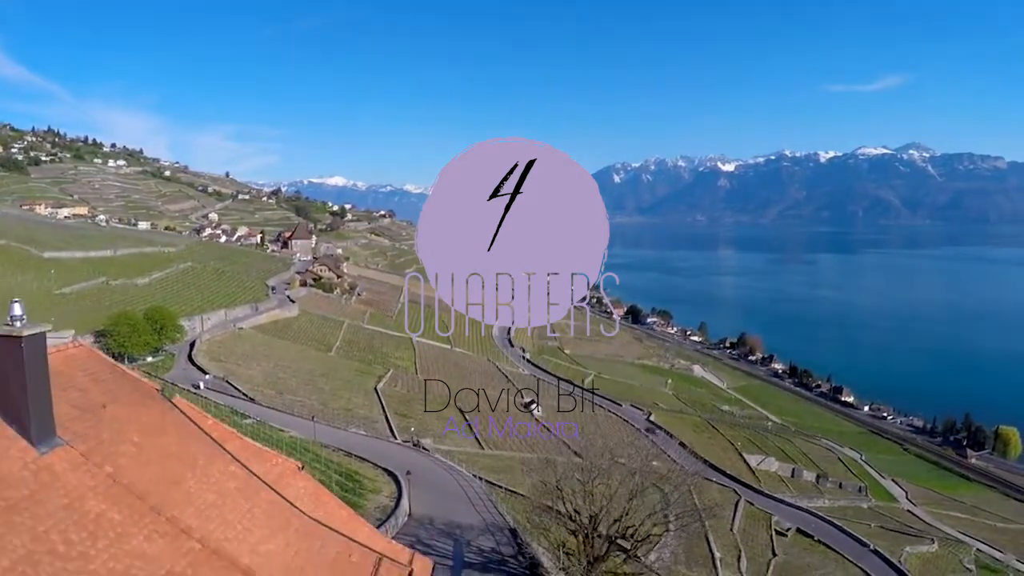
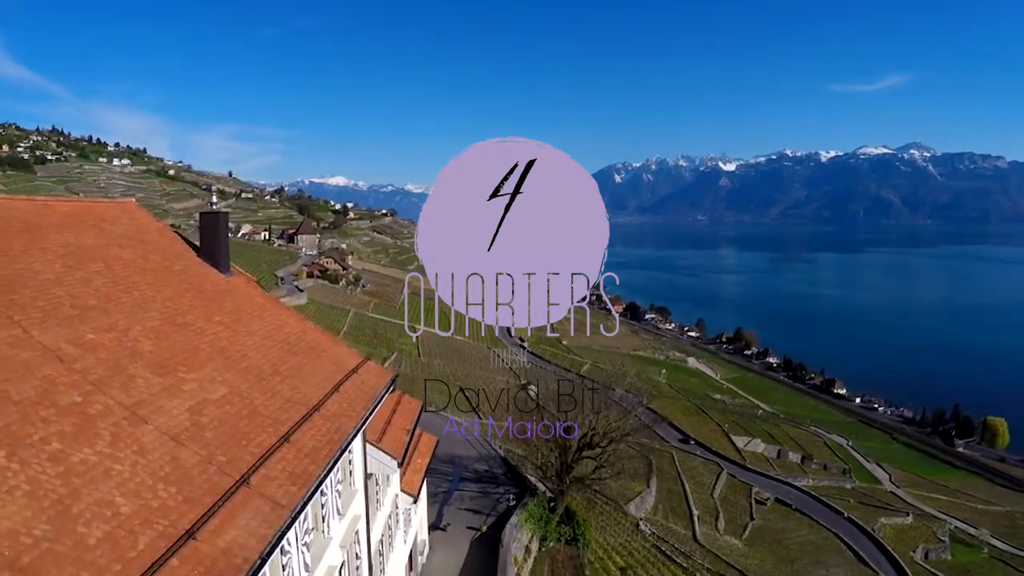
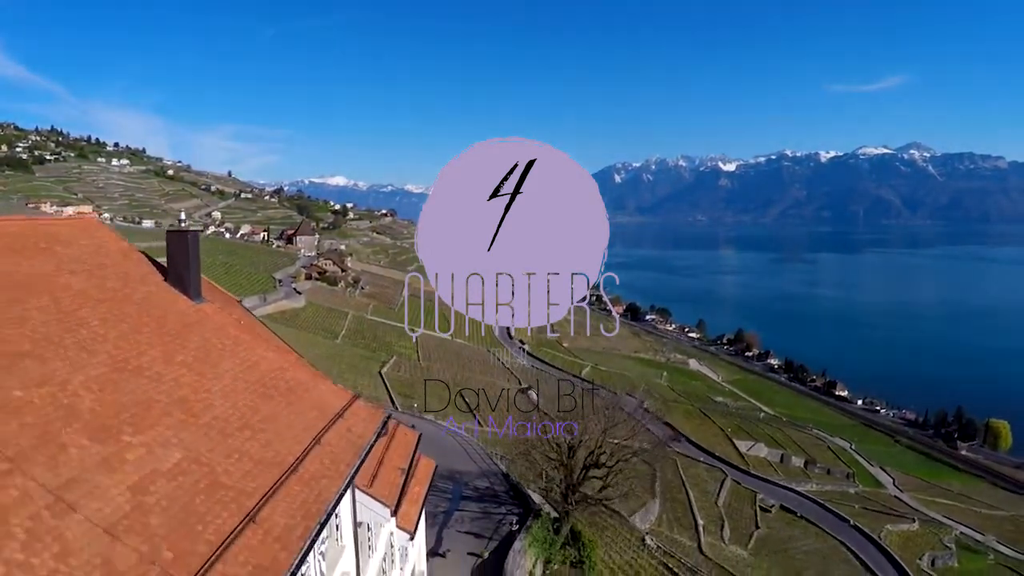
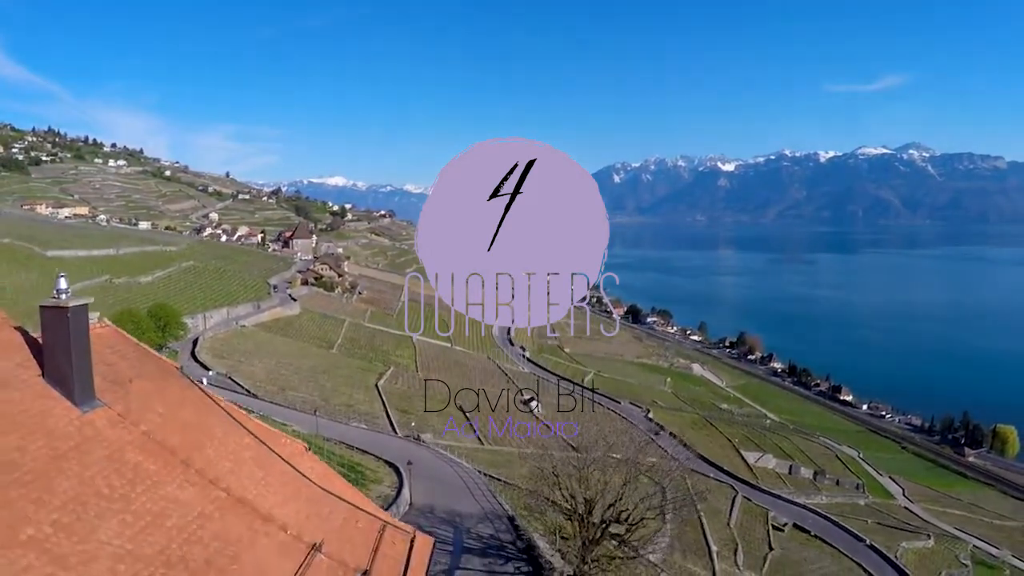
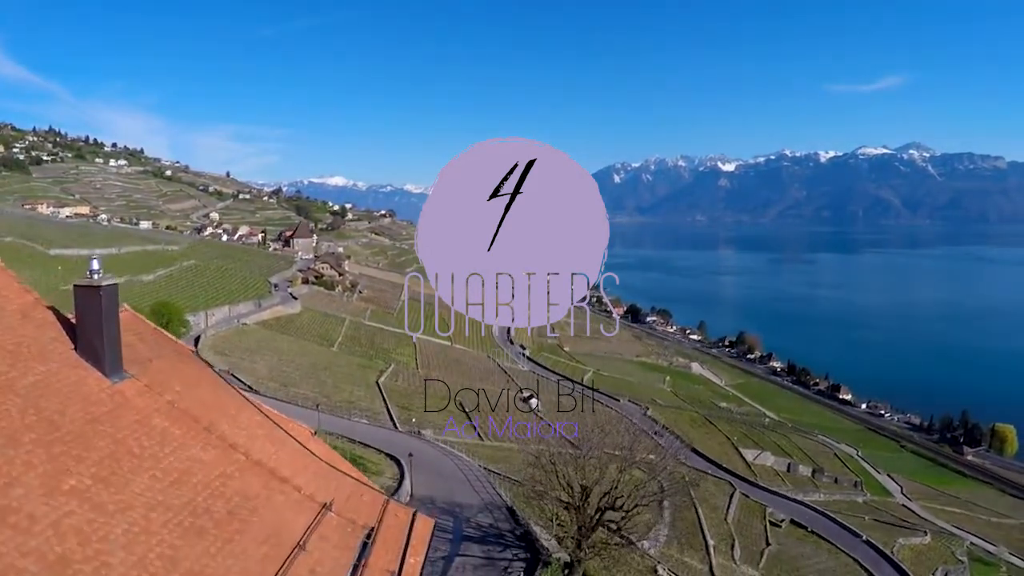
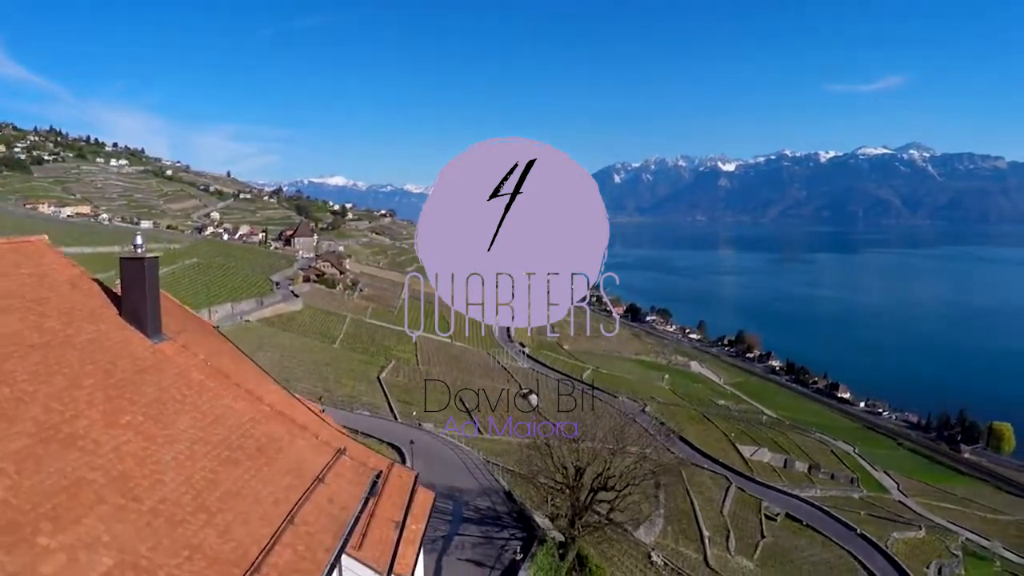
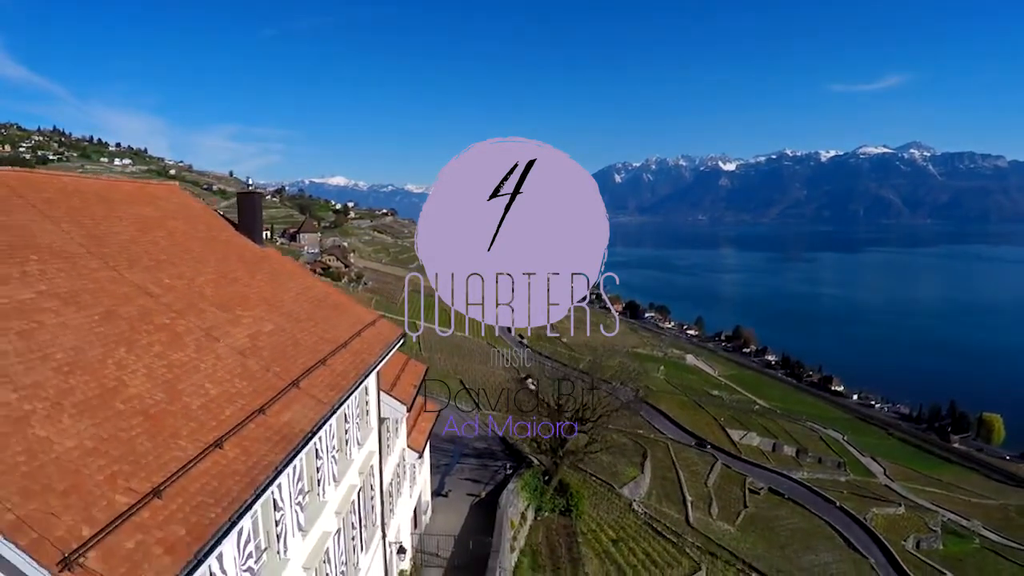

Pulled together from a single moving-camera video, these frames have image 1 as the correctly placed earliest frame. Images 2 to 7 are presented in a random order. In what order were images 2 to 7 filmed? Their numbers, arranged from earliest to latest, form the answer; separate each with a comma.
4, 5, 6, 3, 2, 7
